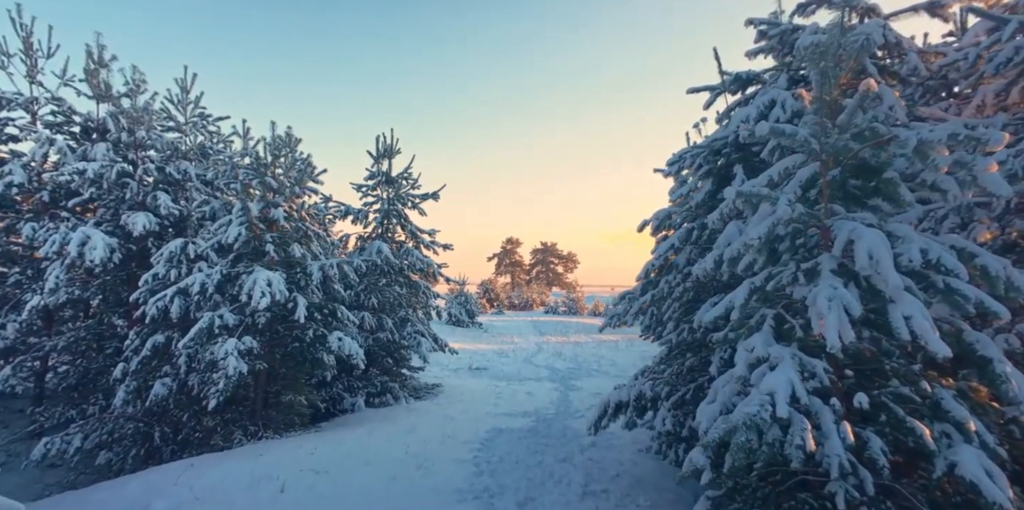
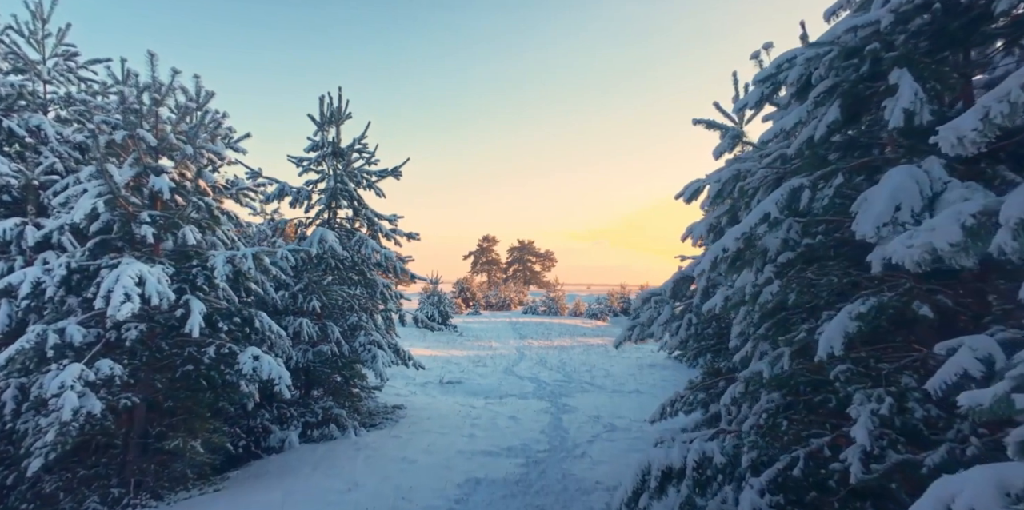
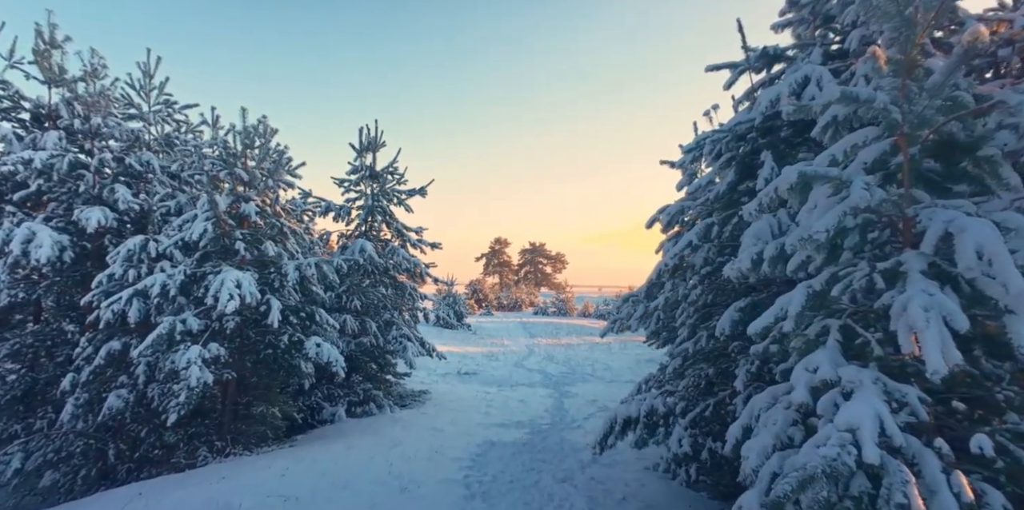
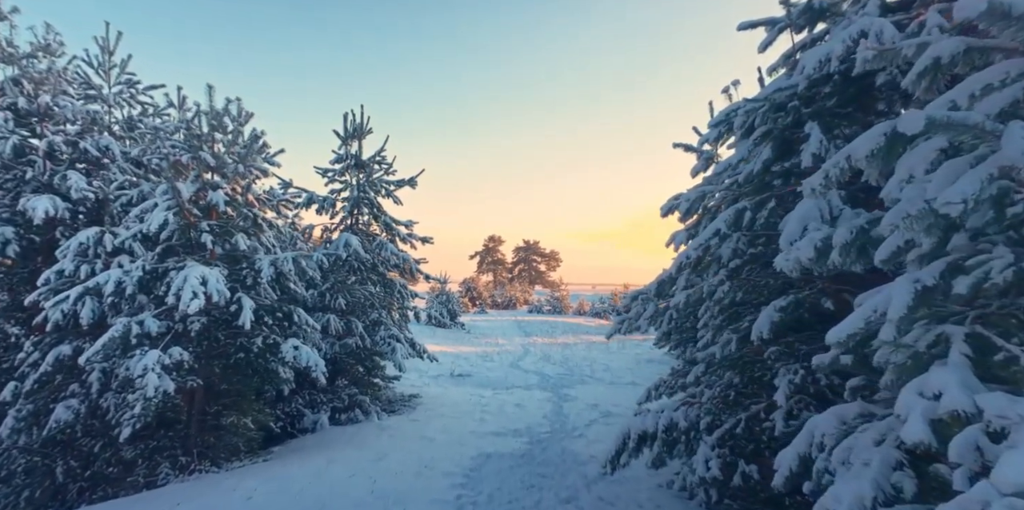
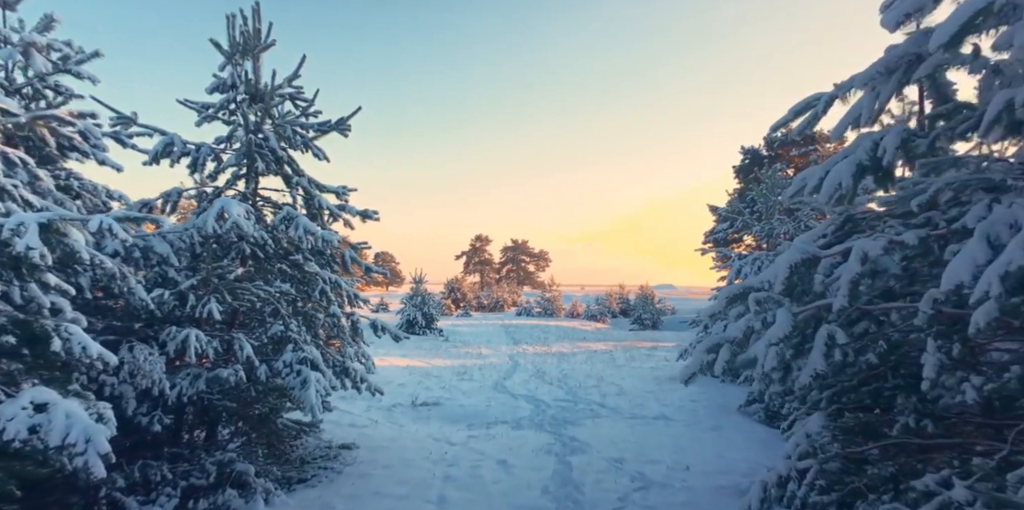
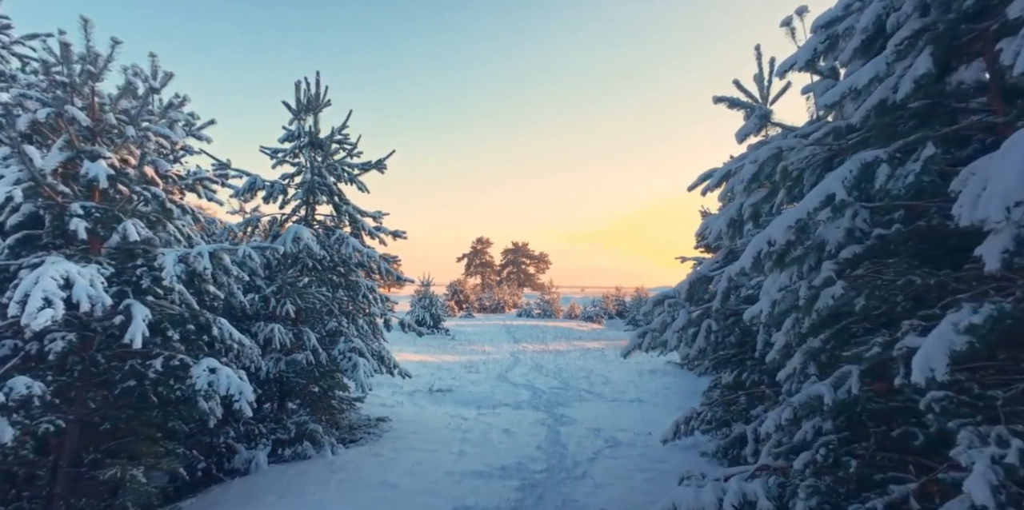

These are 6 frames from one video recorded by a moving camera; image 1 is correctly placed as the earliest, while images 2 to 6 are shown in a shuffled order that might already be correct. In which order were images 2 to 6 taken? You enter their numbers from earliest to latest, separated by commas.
3, 4, 2, 6, 5
